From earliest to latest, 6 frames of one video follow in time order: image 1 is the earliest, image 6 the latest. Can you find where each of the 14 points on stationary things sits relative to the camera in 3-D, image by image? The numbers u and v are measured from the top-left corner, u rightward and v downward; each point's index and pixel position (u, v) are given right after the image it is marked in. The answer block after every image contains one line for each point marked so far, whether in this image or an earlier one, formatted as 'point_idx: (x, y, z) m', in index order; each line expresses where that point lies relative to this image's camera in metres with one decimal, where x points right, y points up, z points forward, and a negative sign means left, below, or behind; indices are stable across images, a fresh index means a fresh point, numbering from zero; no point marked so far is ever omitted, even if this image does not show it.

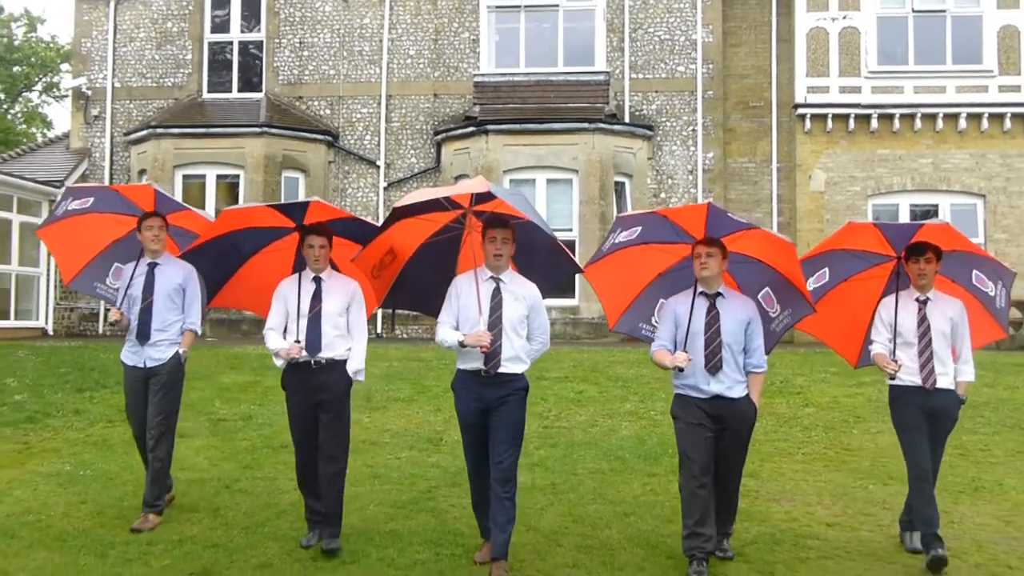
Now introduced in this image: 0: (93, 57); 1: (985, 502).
0: (-8.5, +4.7, +20.0) m
1: (+3.6, -1.6, +7.5) m
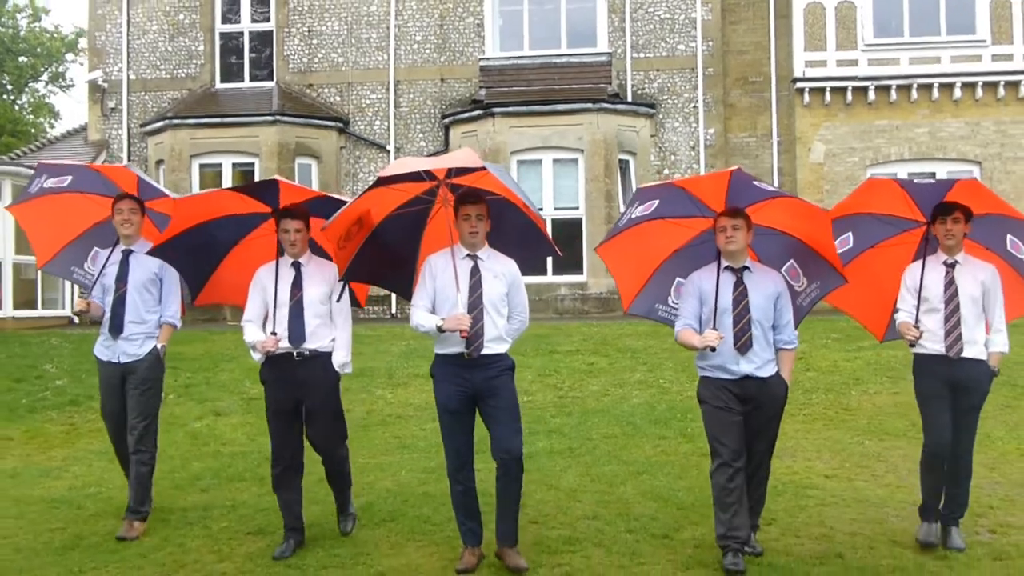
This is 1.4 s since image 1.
0: (-8.4, +4.9, +20.5) m
1: (+3.8, -1.3, +8.1) m
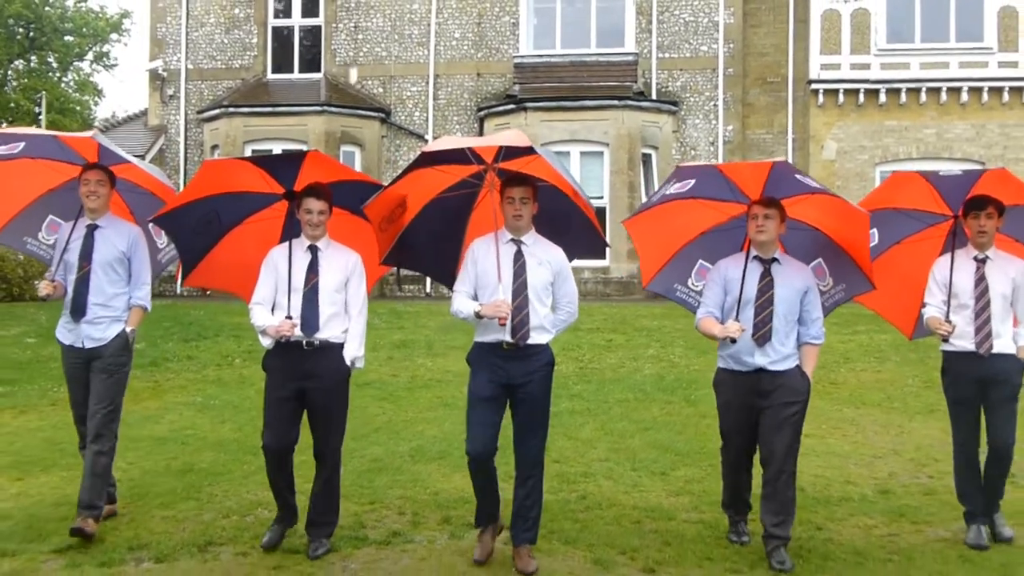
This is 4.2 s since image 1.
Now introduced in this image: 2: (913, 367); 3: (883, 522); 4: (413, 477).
0: (-7.7, +5.5, +22.0) m
1: (+4.0, -1.3, +9.4) m
2: (+4.8, -1.0, +11.8) m
3: (+2.3, -1.4, +6.1) m
4: (-0.7, -1.4, +7.2) m
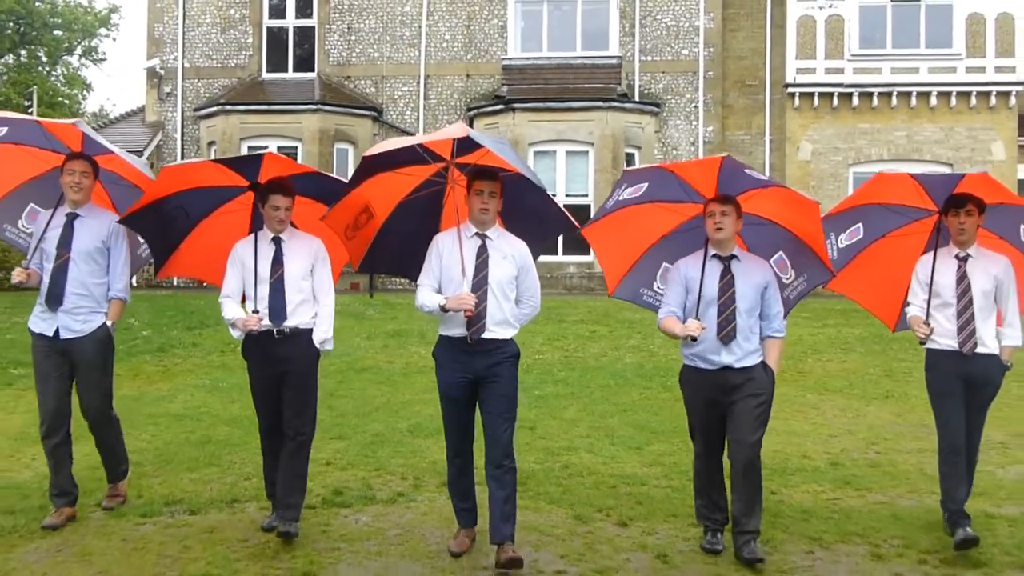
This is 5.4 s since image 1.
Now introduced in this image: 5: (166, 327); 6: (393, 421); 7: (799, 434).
0: (-7.9, +5.7, +22.6) m
1: (+3.9, -1.2, +10.2) m
2: (+4.7, -0.9, +12.7) m
3: (+2.2, -1.4, +6.9) m
4: (-0.8, -1.3, +8.0) m
5: (-5.0, -0.6, +14.4) m
6: (-1.1, -1.2, +9.2) m
7: (+2.5, -1.3, +8.8) m
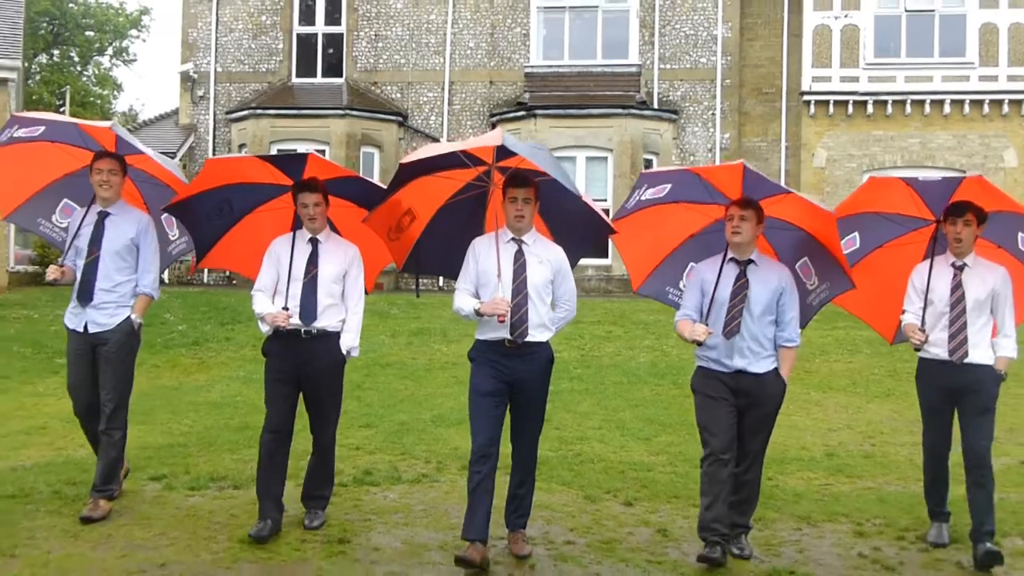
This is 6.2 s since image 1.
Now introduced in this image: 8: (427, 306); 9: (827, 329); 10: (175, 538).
0: (-7.4, +5.7, +23.3) m
1: (+4.1, -1.2, +10.7) m
2: (+4.9, -0.9, +13.1) m
3: (+2.3, -1.4, +7.4) m
4: (-0.7, -1.3, +8.6) m
5: (-4.8, -0.5, +15.1) m
6: (-0.9, -1.2, +9.8) m
7: (+2.7, -1.3, +9.3) m
8: (-1.5, -0.3, +17.2) m
9: (+4.8, -0.6, +15.2) m
10: (-2.0, -1.5, +5.8) m
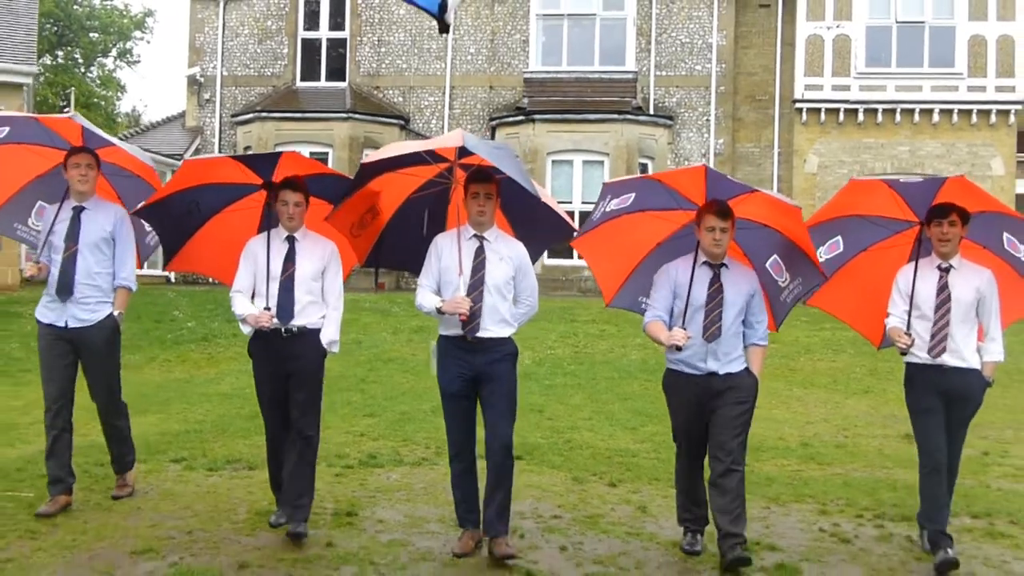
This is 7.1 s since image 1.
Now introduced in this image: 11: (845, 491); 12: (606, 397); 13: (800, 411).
0: (-7.4, +5.8, +23.9) m
1: (+4.1, -1.3, +11.2) m
2: (+4.8, -1.0, +13.7) m
3: (+2.3, -1.4, +8.0) m
4: (-0.7, -1.3, +9.1) m
5: (-4.8, -0.5, +15.6) m
6: (-1.0, -1.2, +10.3) m
7: (+2.7, -1.3, +9.8) m
8: (-1.5, -0.3, +17.7) m
9: (+4.8, -0.7, +15.7) m
10: (-2.0, -1.4, +6.3) m
11: (+2.4, -1.5, +7.1) m
12: (+1.0, -1.2, +10.9) m
13: (+3.0, -1.3, +10.4) m
